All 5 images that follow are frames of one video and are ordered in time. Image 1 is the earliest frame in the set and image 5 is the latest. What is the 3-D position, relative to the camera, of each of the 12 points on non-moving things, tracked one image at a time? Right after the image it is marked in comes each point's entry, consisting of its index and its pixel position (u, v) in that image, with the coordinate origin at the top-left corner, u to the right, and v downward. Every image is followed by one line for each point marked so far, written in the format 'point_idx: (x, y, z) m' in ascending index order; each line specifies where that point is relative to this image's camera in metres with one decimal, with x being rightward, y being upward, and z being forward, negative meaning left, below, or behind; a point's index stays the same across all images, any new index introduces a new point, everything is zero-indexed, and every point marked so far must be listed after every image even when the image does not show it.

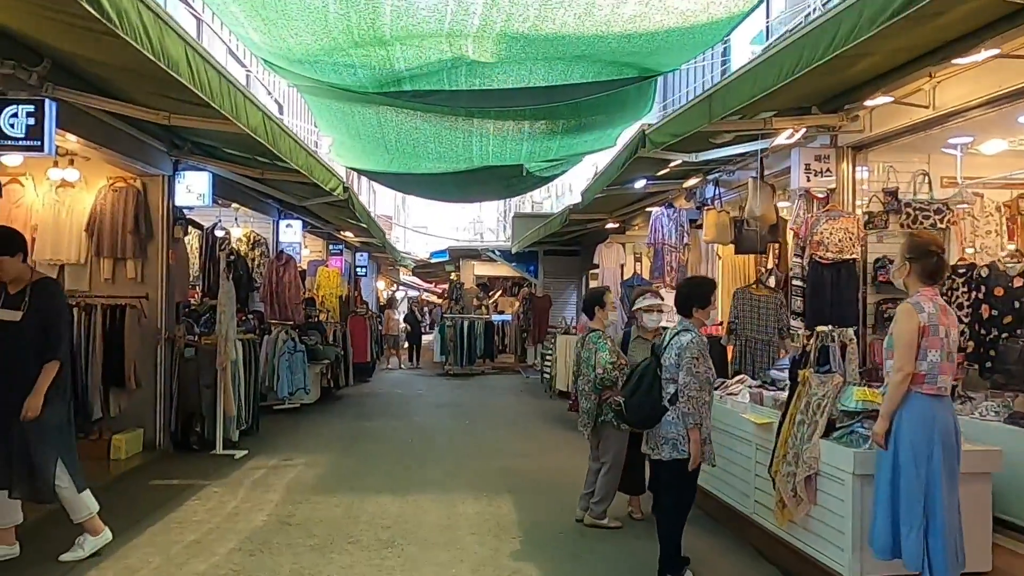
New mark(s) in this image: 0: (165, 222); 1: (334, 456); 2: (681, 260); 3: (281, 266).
0: (-3.0, +0.6, +6.7) m
1: (-1.6, -1.5, +6.7) m
2: (+1.8, +0.3, +8.2) m
3: (-3.1, +0.3, +10.2) m
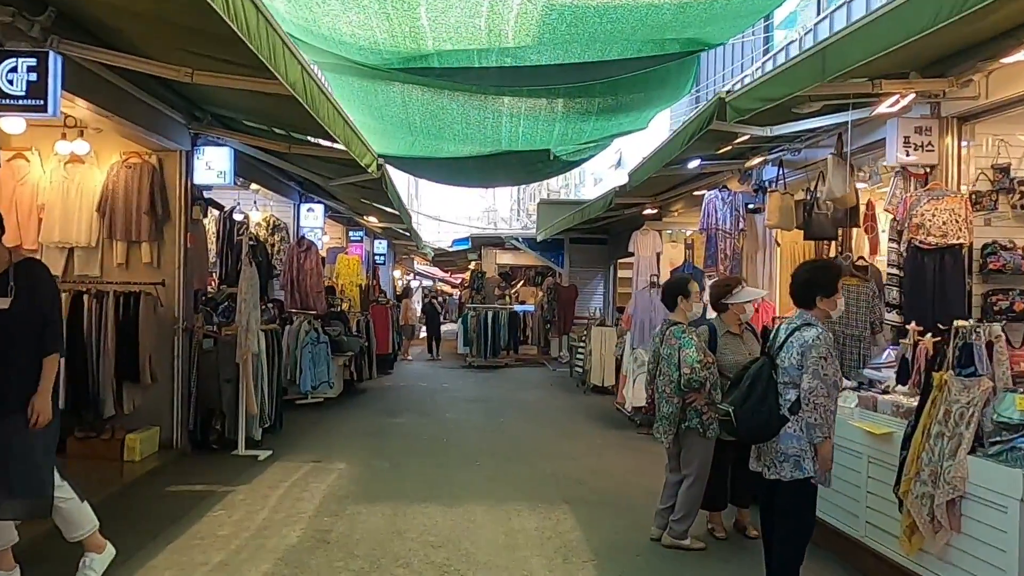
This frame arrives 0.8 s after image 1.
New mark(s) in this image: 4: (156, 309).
0: (-2.6, +0.7, +6.1) m
1: (-1.2, -1.4, +6.2) m
2: (+2.2, +0.4, +7.6) m
3: (-2.7, +0.4, +9.6) m
4: (-2.8, -0.2, +6.0) m
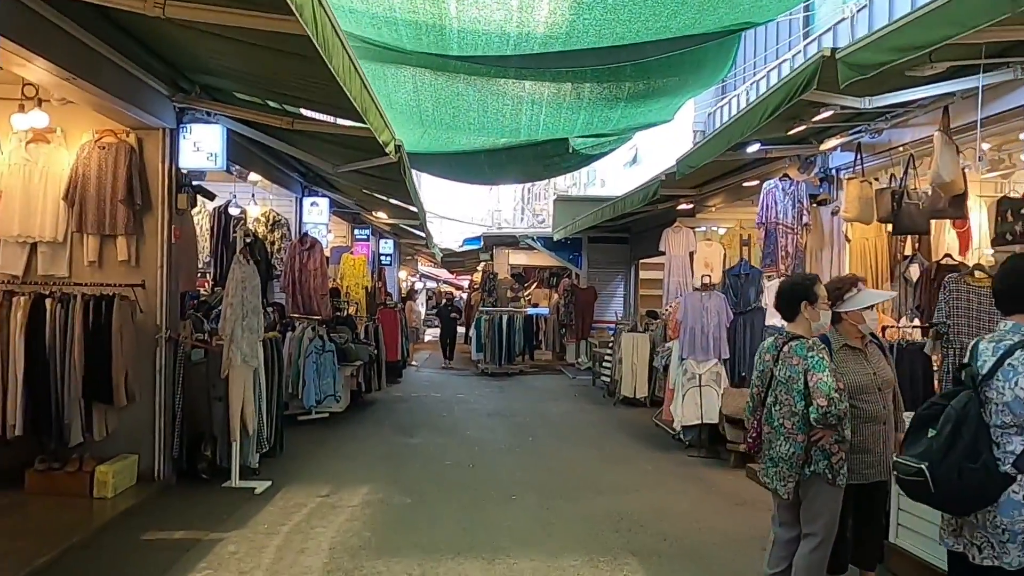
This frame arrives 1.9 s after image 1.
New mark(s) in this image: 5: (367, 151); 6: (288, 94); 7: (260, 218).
0: (-2.4, +0.7, +5.2) m
1: (-0.9, -1.4, +5.3) m
2: (+2.5, +0.4, +6.7) m
3: (-2.4, +0.4, +8.7) m
4: (-2.5, -0.2, +5.1) m
5: (-1.1, +1.0, +5.7) m
6: (-1.4, +1.2, +4.6) m
7: (-3.0, +0.8, +9.0) m
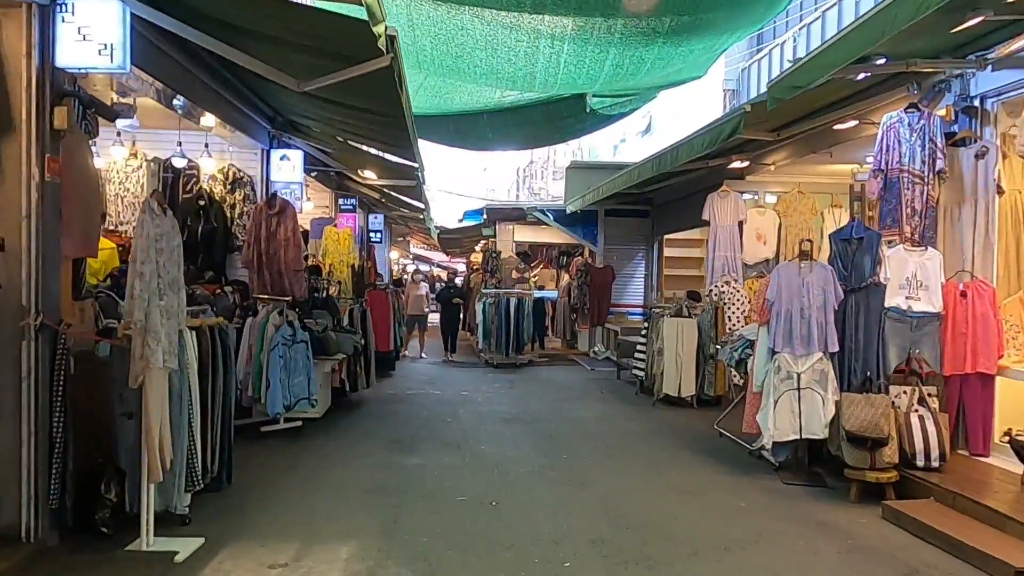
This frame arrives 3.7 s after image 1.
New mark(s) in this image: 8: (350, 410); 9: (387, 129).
0: (-2.1, +0.8, +3.4) m
1: (-0.7, -1.2, +3.5) m
2: (+2.7, +0.6, +4.9) m
3: (-2.2, +0.7, +6.9) m
4: (-2.3, 0.0, +3.3) m
5: (-0.9, +1.2, +3.9) m
6: (-1.1, +1.3, +2.8) m
7: (-2.8, +1.1, +7.2) m
8: (-1.6, -1.2, +7.3) m
9: (-1.0, +1.2, +5.9) m
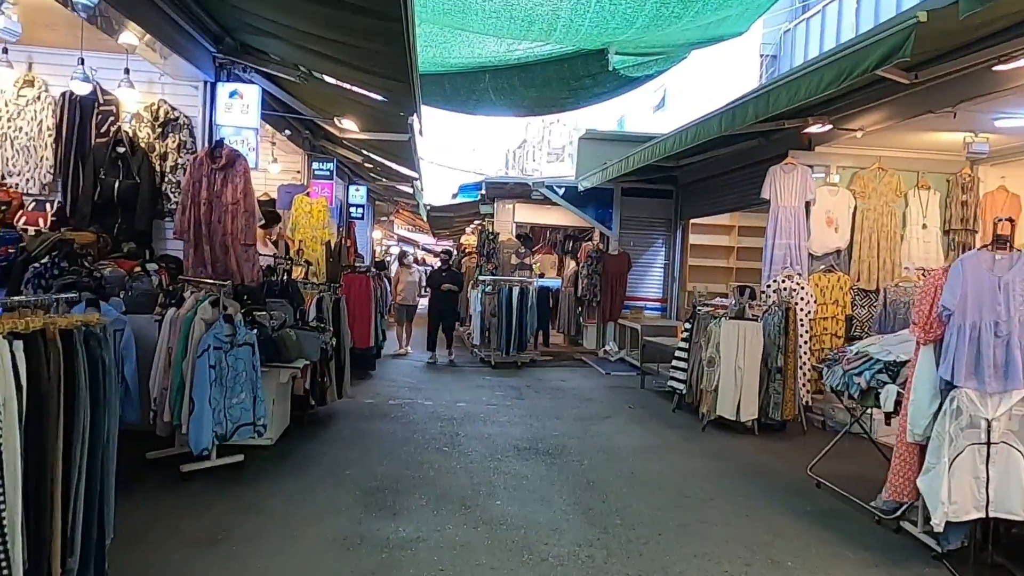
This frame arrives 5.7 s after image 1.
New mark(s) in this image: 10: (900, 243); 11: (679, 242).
0: (-1.9, +0.9, +1.6) m
1: (-0.4, -1.2, +1.8) m
2: (+3.0, +0.6, +3.3) m
3: (-2.0, +0.8, +5.1) m
4: (-2.1, +0.1, +1.5) m
5: (-0.6, +1.3, +2.1) m
6: (-0.8, +1.4, +1.0) m
7: (-2.6, +1.2, +5.4) m
8: (-1.4, -1.0, +5.6) m
9: (-0.8, +1.3, +4.2) m
10: (+3.7, +0.4, +7.1) m
11: (+2.4, +0.7, +11.3) m
